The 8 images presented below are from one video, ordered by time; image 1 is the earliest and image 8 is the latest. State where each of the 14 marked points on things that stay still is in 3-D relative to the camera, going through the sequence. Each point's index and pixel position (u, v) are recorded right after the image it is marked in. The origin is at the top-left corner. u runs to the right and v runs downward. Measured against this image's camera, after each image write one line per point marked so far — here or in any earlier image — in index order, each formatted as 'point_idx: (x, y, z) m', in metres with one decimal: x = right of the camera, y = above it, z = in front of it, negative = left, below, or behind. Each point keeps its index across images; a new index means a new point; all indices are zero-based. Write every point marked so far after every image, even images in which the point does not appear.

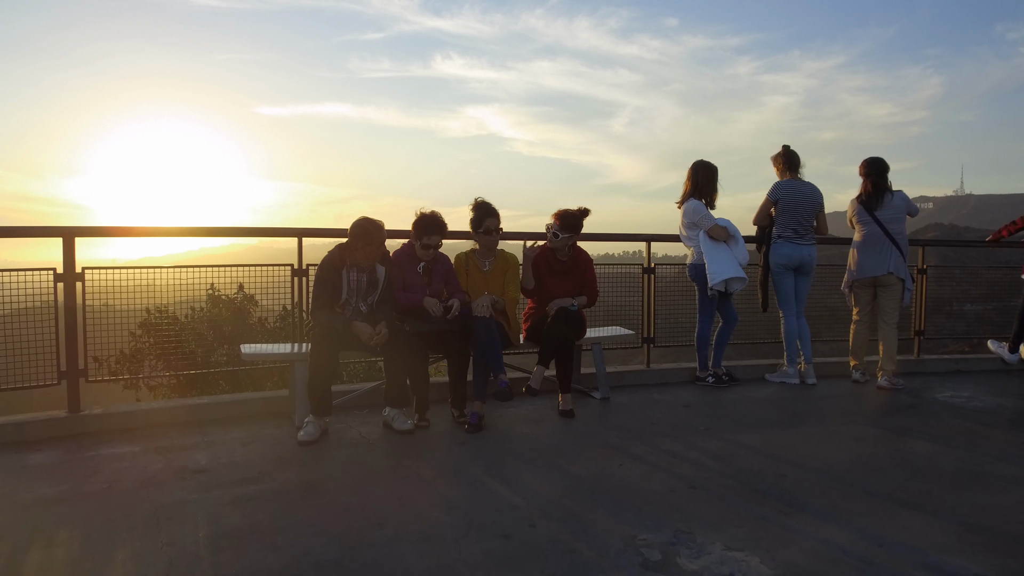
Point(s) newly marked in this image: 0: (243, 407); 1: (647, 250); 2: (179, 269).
0: (-1.7, -0.8, +4.7) m
1: (+1.1, +0.3, +6.0) m
2: (-2.3, +0.1, +5.2) m
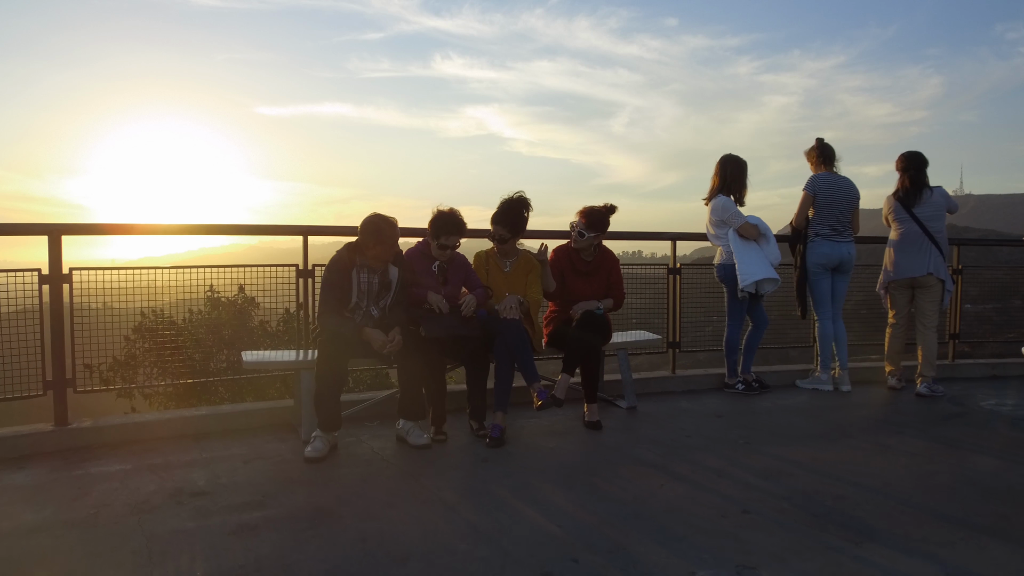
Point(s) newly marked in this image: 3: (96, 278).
0: (-1.6, -0.8, +4.3) m
1: (+1.2, +0.3, +5.7) m
2: (-2.2, +0.1, +4.8) m
3: (-2.6, +0.1, +4.6) m
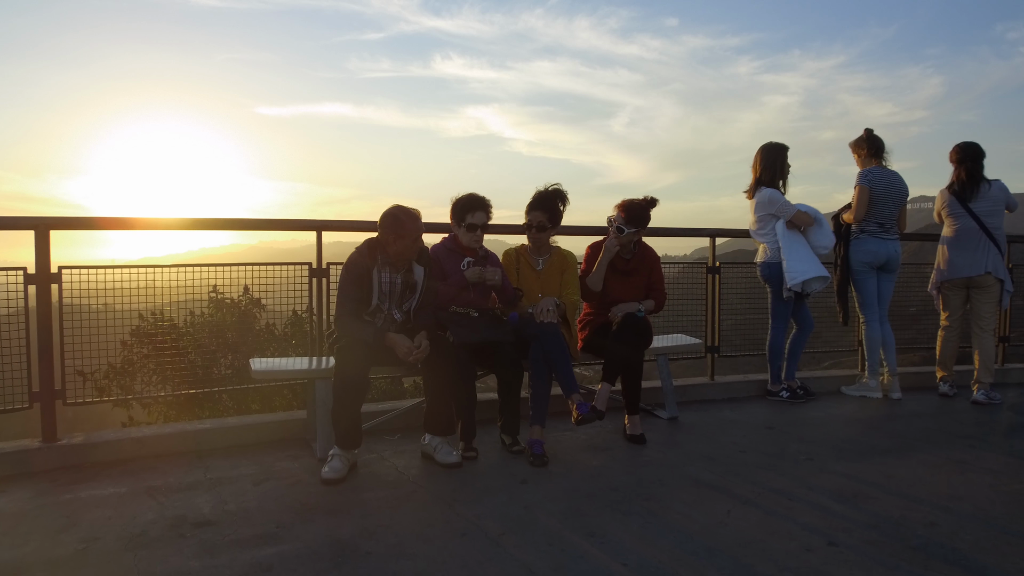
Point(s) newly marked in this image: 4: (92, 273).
0: (-1.4, -0.8, +3.9) m
1: (+1.4, +0.3, +5.3) m
2: (-2.0, +0.1, +4.4) m
3: (-2.4, +0.1, +4.2) m
4: (-2.4, +0.1, +4.2) m
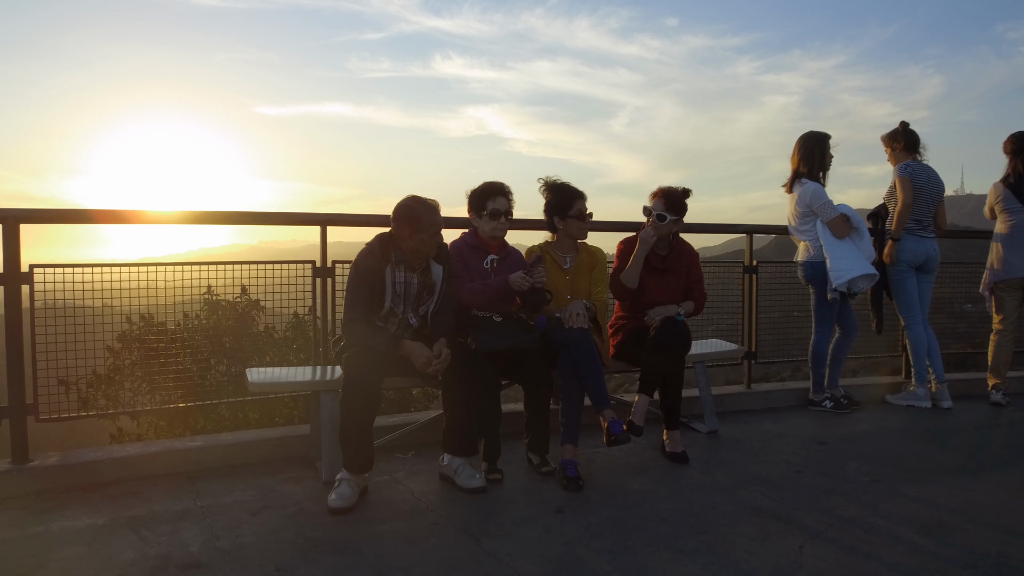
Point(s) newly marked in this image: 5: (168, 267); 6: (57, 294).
0: (-1.3, -0.8, +3.5) m
1: (+1.6, +0.3, +4.9) m
2: (-1.9, +0.1, +4.0) m
3: (-2.3, +0.1, +3.8) m
4: (-2.3, +0.1, +3.8) m
5: (-1.9, +0.1, +4.0) m
6: (-2.3, 0.0, +3.8) m
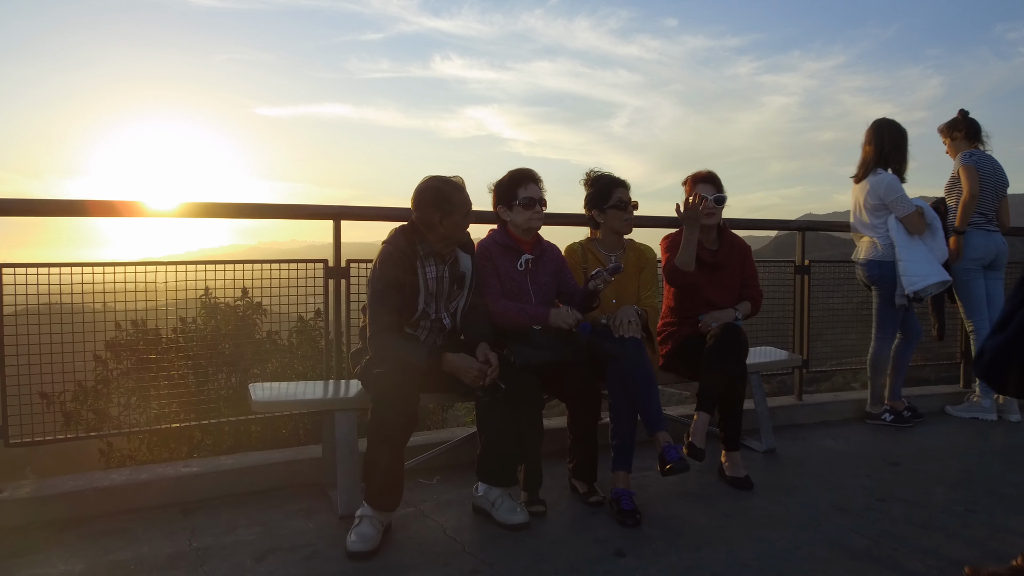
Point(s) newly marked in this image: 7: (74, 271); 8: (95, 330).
0: (-1.1, -0.8, +3.1) m
1: (+1.7, +0.3, +4.4) m
2: (-1.7, +0.1, +3.5) m
3: (-2.1, 0.0, +3.3) m
4: (-2.1, +0.1, +3.3) m
5: (-1.7, +0.1, +3.5) m
6: (-2.2, 0.0, +3.3) m
7: (-2.0, +0.1, +3.4) m
8: (-2.0, -0.2, +3.5) m
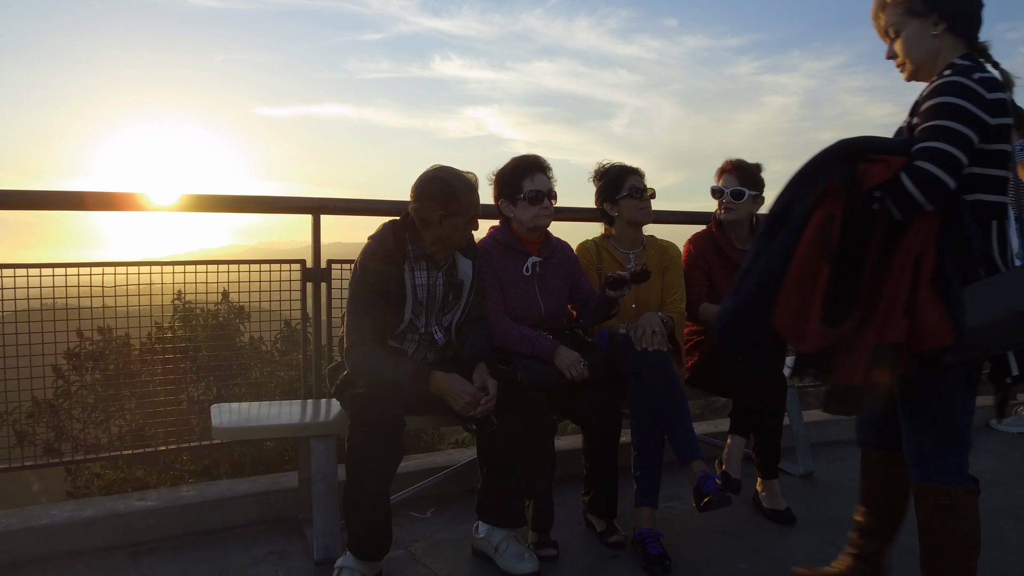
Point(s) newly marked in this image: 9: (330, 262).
0: (-1.1, -0.8, +2.7) m
1: (+1.8, +0.3, +4.0) m
2: (-1.7, +0.1, +3.1) m
3: (-2.1, 0.0, +2.9) m
4: (-2.1, 0.0, +2.9) m
5: (-1.7, +0.1, +3.1) m
6: (-2.1, -0.1, +2.9) m
7: (-2.0, +0.1, +3.0) m
8: (-2.0, -0.2, +3.0) m
9: (-0.9, +0.1, +3.5) m
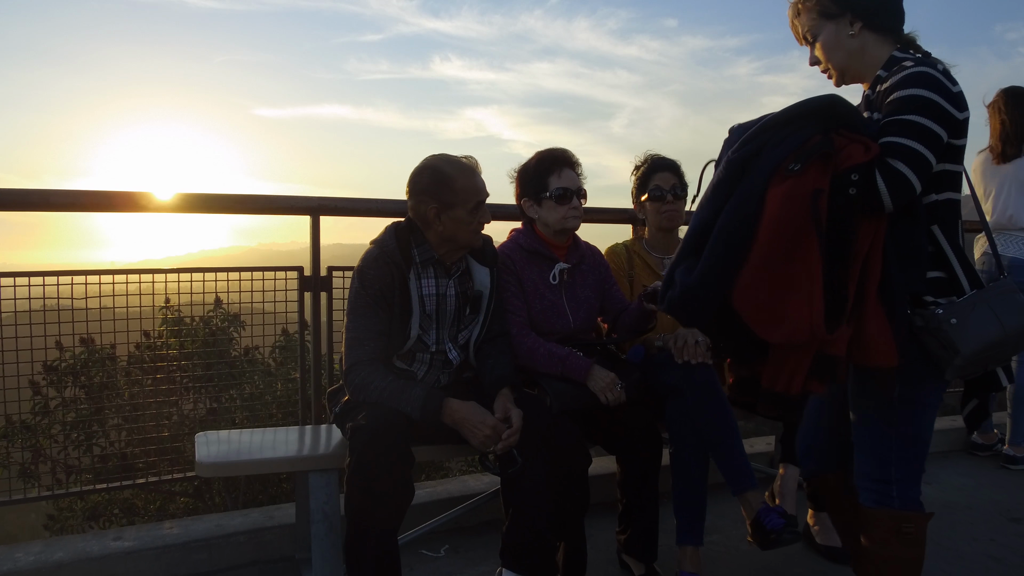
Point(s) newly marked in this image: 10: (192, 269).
0: (-1.0, -0.8, +2.4) m
1: (+1.8, +0.2, +3.7) m
2: (-1.6, 0.0, +2.8) m
3: (-2.0, 0.0, +2.6) m
4: (-2.0, 0.0, +2.6) m
5: (-1.6, 0.0, +2.8) m
6: (-2.1, -0.1, +2.6) m
7: (-1.9, 0.0, +2.7) m
8: (-1.9, -0.3, +2.7) m
9: (-0.8, +0.1, +3.1) m
10: (-1.3, +0.1, +3.0) m
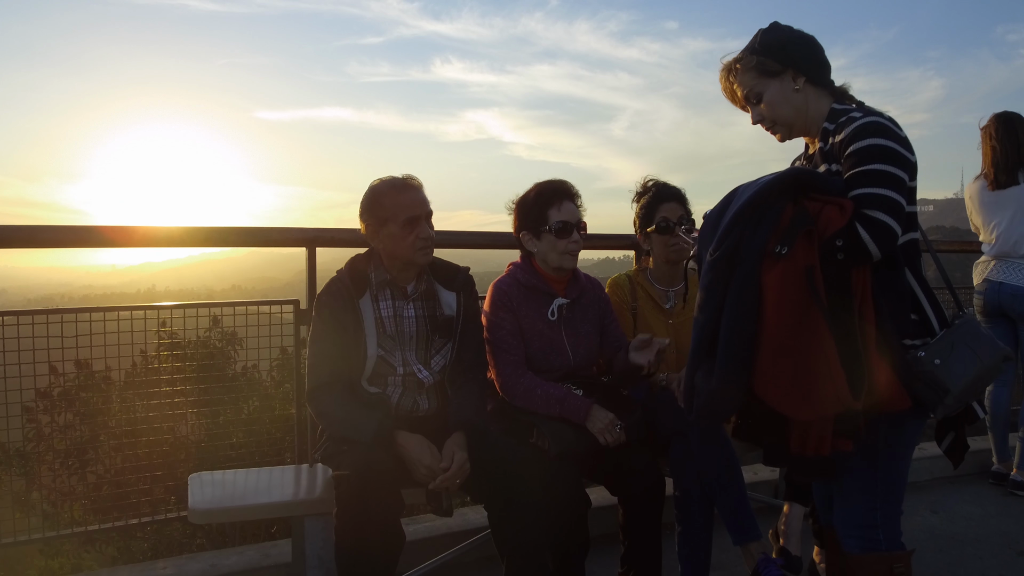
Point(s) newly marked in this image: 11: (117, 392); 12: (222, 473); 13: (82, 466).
0: (-1.0, -1.0, +2.3) m
1: (+1.8, +0.1, +3.7) m
2: (-1.6, -0.1, +2.8) m
3: (-2.0, -0.1, +2.6) m
4: (-2.0, -0.1, +2.6) m
5: (-1.6, -0.1, +2.8) m
6: (-2.1, -0.2, +2.5) m
7: (-1.9, -0.1, +2.6) m
8: (-1.9, -0.4, +2.7) m
9: (-0.8, 0.0, +3.1) m
10: (-1.3, 0.0, +2.9) m
11: (-1.6, -0.5, +2.9) m
12: (-0.9, -0.6, +2.4) m
13: (-1.7, -0.7, +2.8) m
